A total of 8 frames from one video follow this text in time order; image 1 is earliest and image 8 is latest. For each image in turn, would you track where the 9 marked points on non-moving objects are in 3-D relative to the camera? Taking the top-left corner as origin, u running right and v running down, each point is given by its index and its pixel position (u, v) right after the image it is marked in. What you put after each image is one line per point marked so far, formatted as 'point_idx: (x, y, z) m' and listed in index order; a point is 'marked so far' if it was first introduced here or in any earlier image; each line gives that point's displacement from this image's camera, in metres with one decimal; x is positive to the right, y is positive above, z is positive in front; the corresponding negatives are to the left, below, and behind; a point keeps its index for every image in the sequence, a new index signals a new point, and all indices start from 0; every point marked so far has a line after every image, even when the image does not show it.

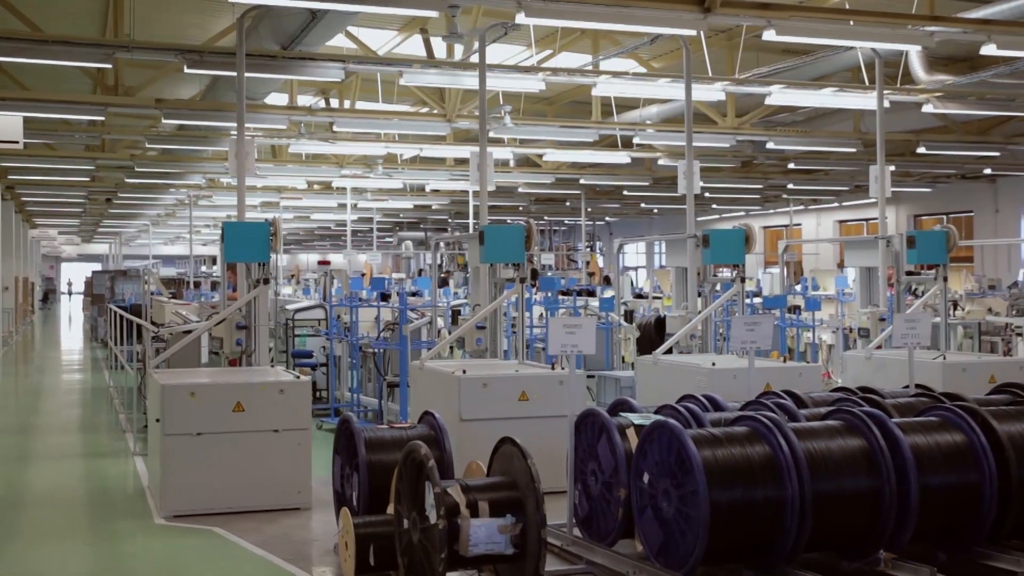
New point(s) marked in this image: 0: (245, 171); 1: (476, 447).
0: (-1.6, +0.7, +7.3) m
1: (-0.2, -0.9, +6.5) m
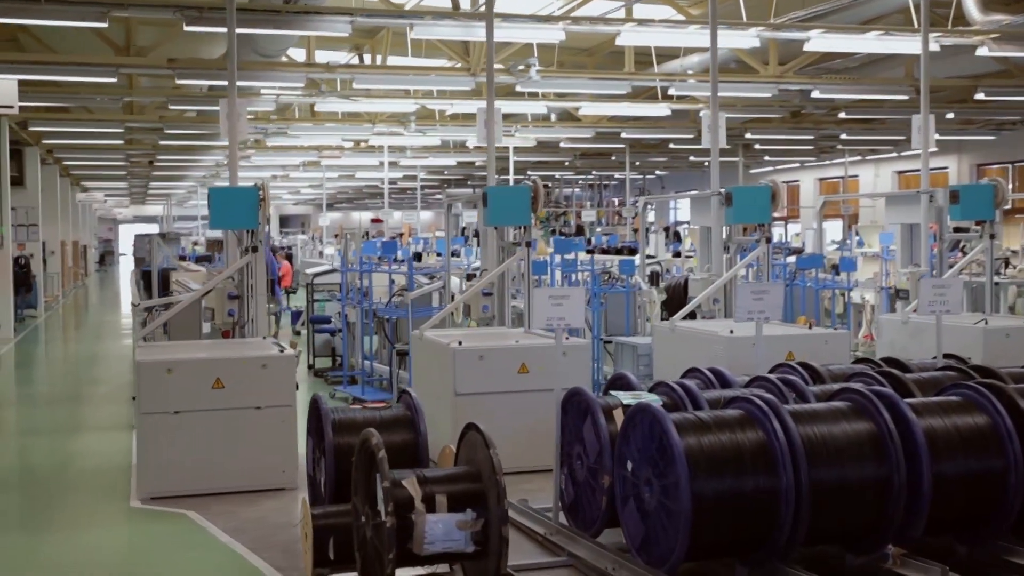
0: (-1.6, +0.9, +6.9) m
1: (-0.2, -0.7, +6.1) m
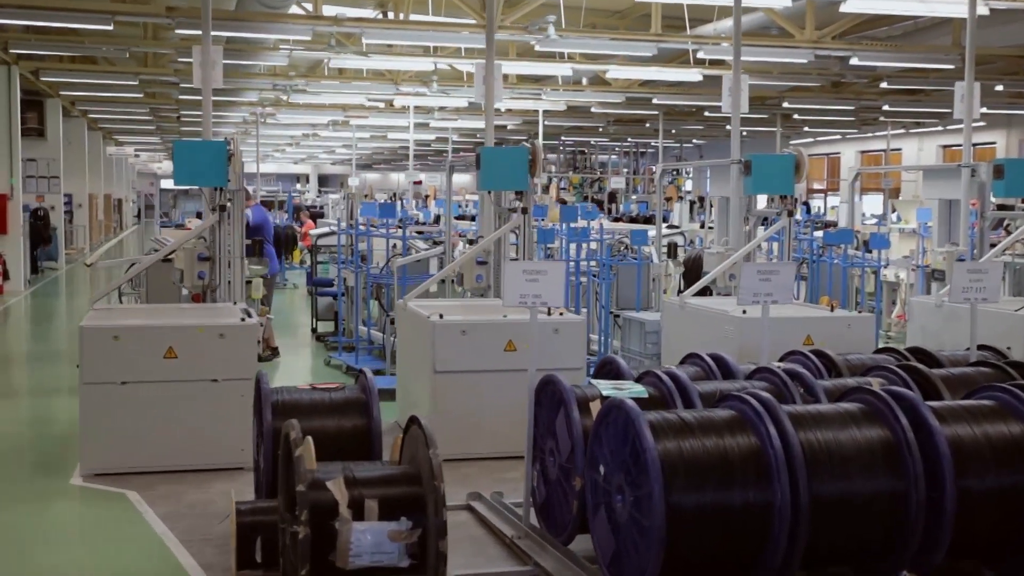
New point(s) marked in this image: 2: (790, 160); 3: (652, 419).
0: (-1.6, +1.1, +6.4) m
1: (-0.3, -0.5, +5.6) m
2: (+1.6, +0.7, +6.8) m
3: (+0.4, -0.4, +3.4) m
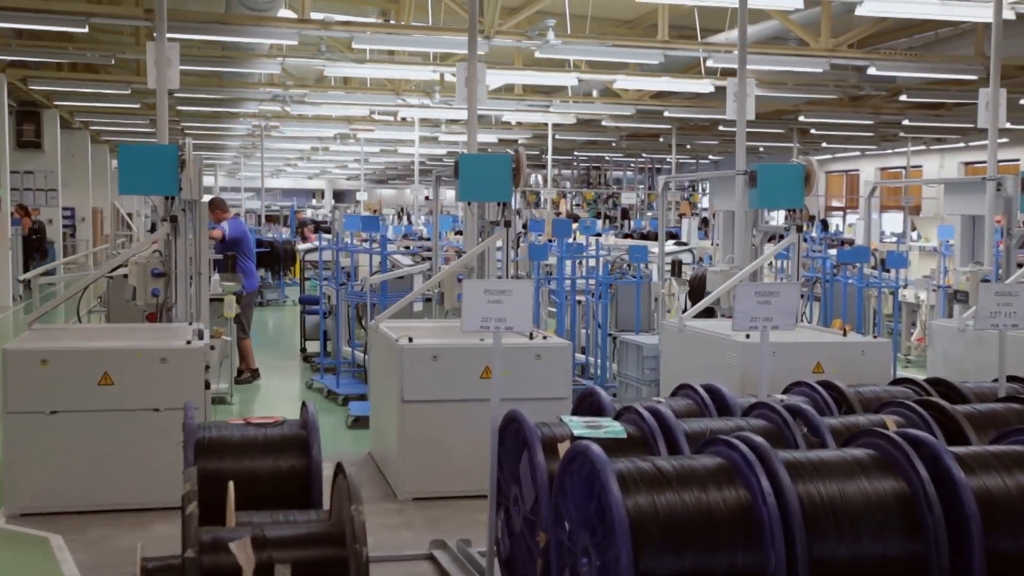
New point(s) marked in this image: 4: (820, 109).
0: (-1.7, +1.0, +5.9) m
1: (-0.4, -0.6, +5.0) m
2: (+1.5, +0.6, +6.3) m
3: (+0.3, -0.4, +2.9) m
4: (+4.4, +2.5, +16.6) m
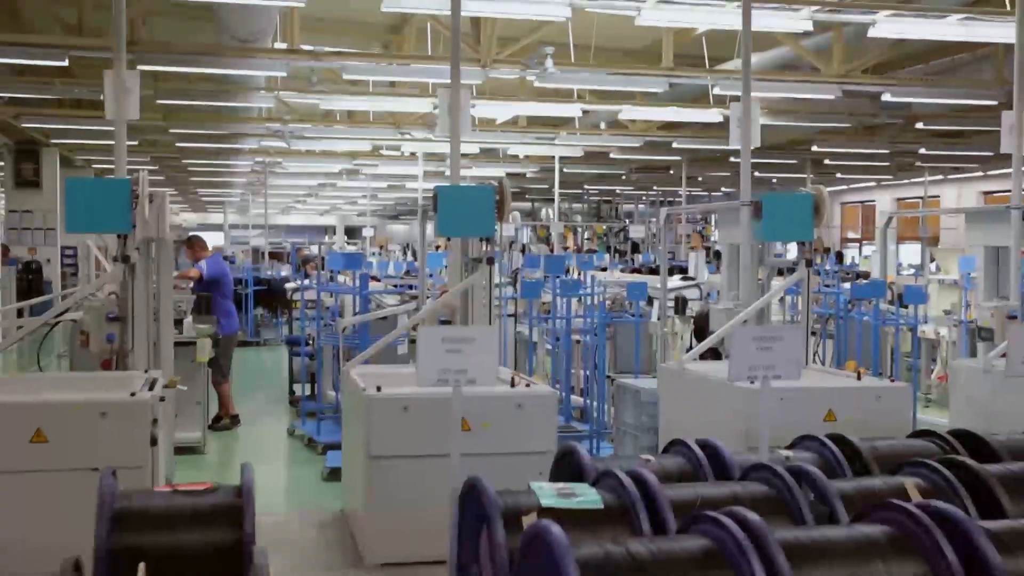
0: (-1.8, +0.8, +5.5) m
1: (-0.5, -0.8, +4.6) m
2: (+1.5, +0.4, +5.8) m
3: (+0.2, -0.5, +2.4) m
4: (+4.4, +2.1, +16.2) m
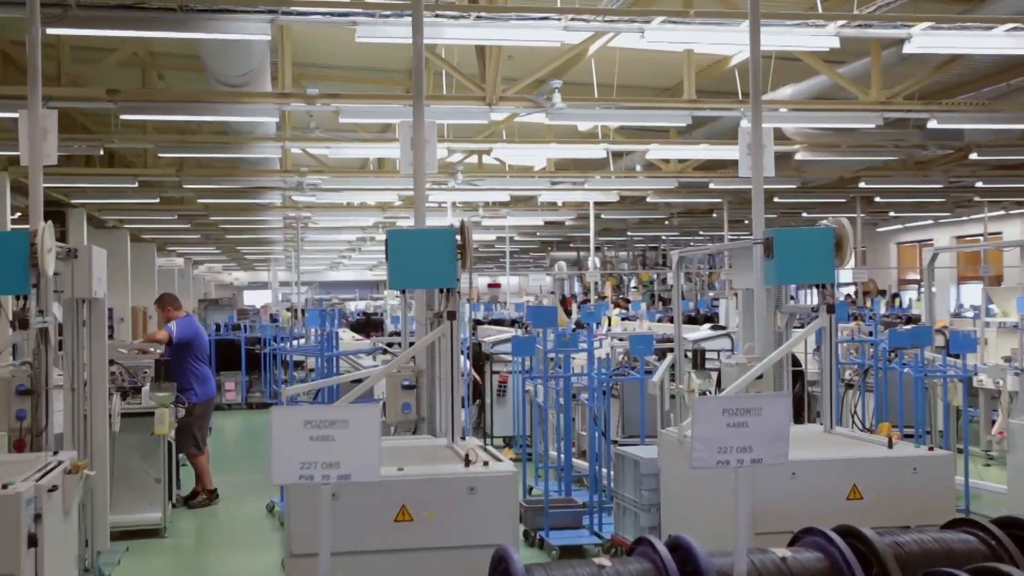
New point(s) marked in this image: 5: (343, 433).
0: (-1.9, +0.5, +4.9) m
1: (-0.6, -1.0, +3.8) m
2: (+1.3, +0.2, +5.0) m
3: (-0.1, -0.6, +1.6) m
4: (+4.8, +1.5, +15.2) m
5: (-0.4, -0.3, +2.5) m
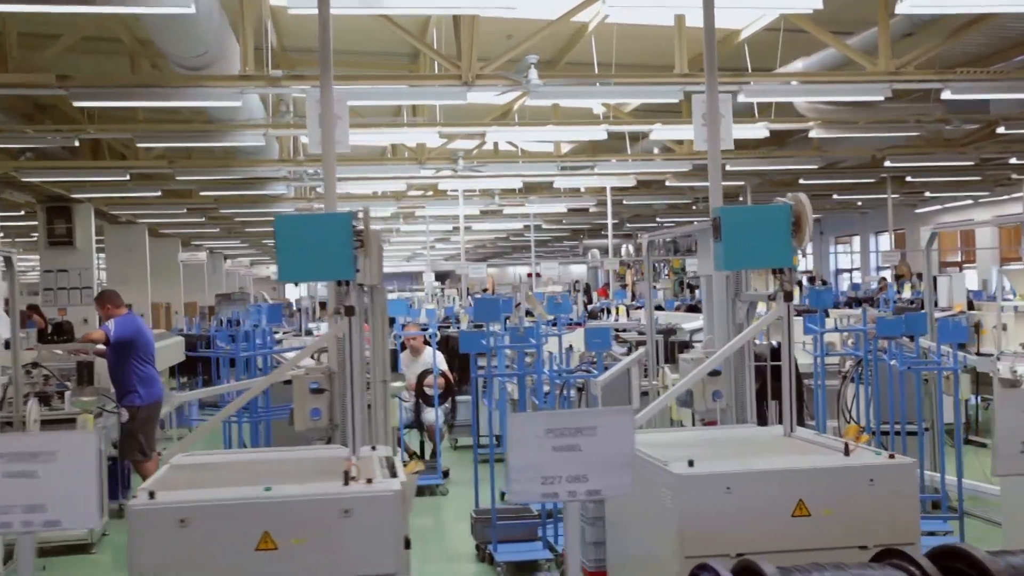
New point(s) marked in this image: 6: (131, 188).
0: (-2.3, +0.5, +4.4) m
1: (-1.0, -1.0, +3.3) m
2: (+1.0, +0.3, +4.4) m
3: (-0.6, -0.6, +1.1) m
4: (+4.9, +1.7, +14.5) m
5: (-0.8, -0.3, +2.0) m
6: (-4.9, +1.3, +15.4) m
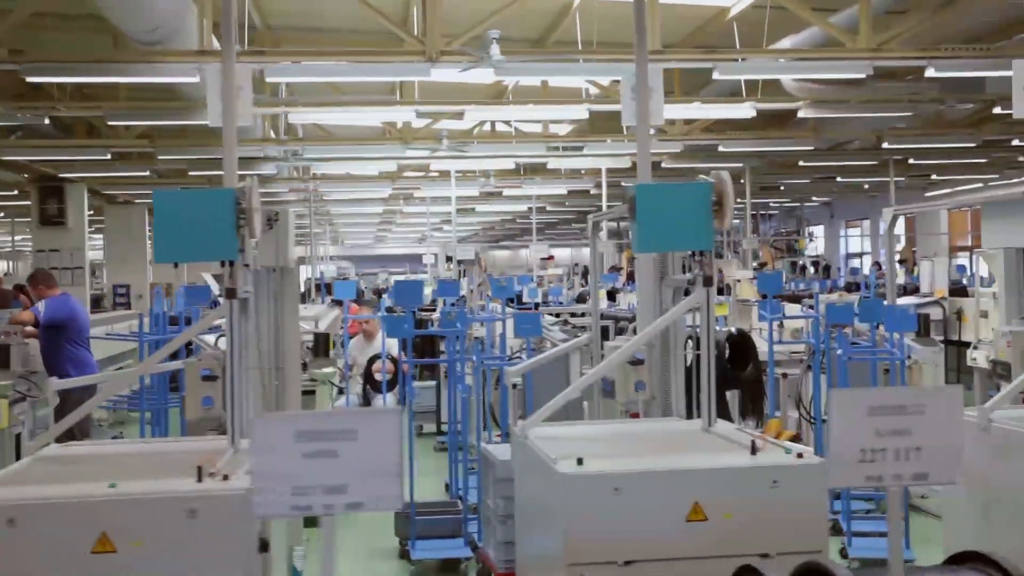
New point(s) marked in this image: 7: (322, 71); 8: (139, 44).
0: (-2.6, +0.6, +4.2) m
1: (-1.3, -0.9, +3.1) m
2: (+0.7, +0.3, +4.1) m
3: (-1.0, -0.6, +0.9) m
4: (+4.7, +1.9, +14.1) m
5: (-1.2, -0.3, +1.7) m
6: (-5.1, +1.6, +15.2) m
7: (-1.3, +1.5, +8.5) m
8: (-2.6, +1.7, +8.0) m
